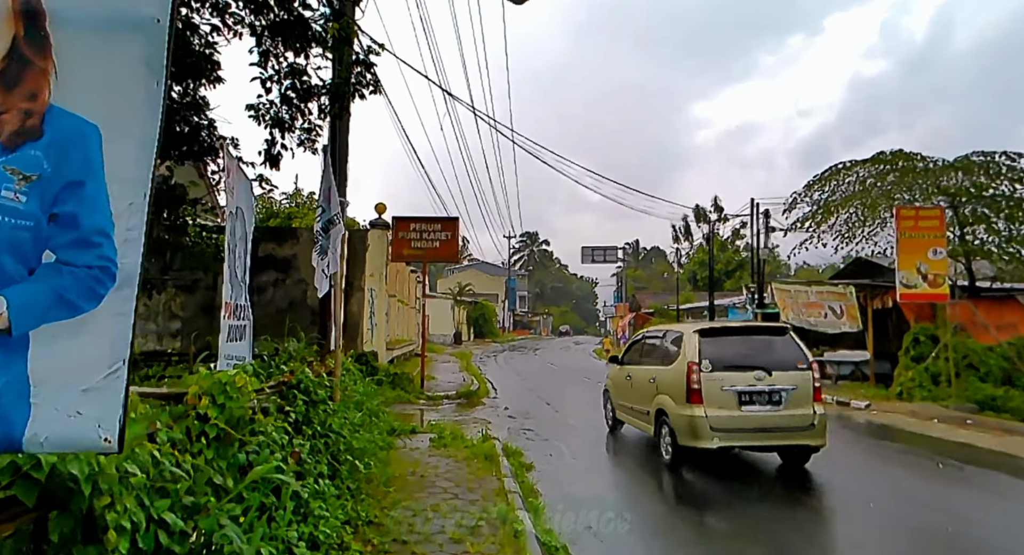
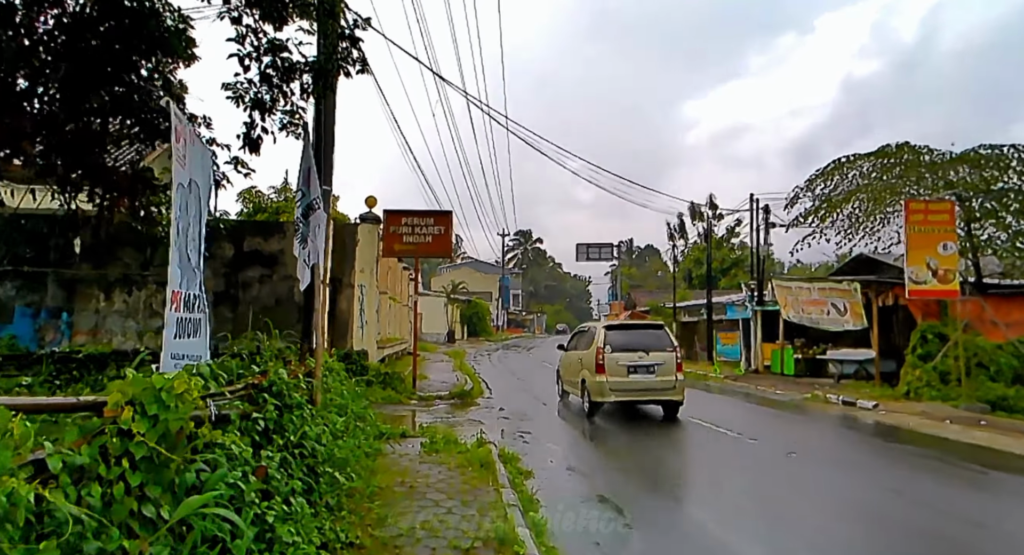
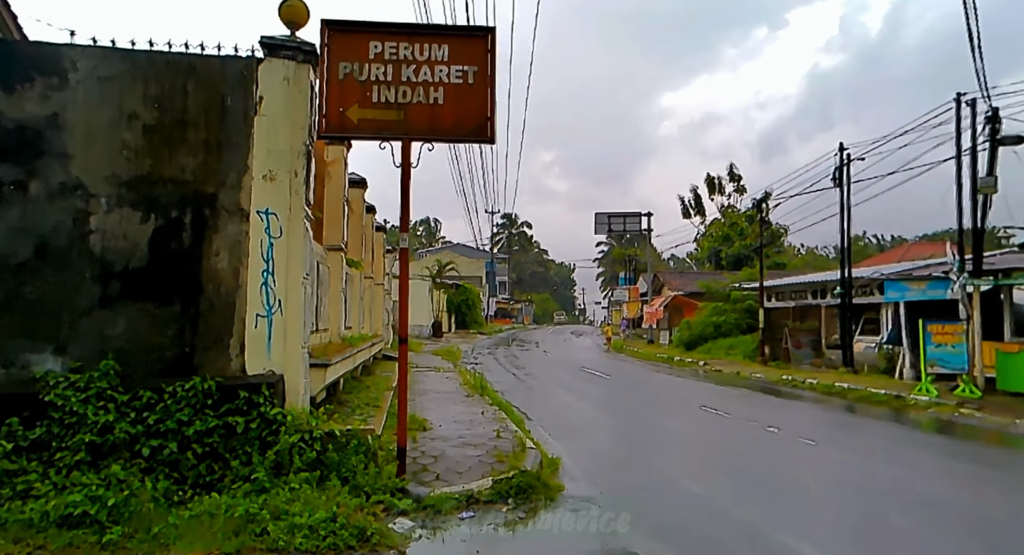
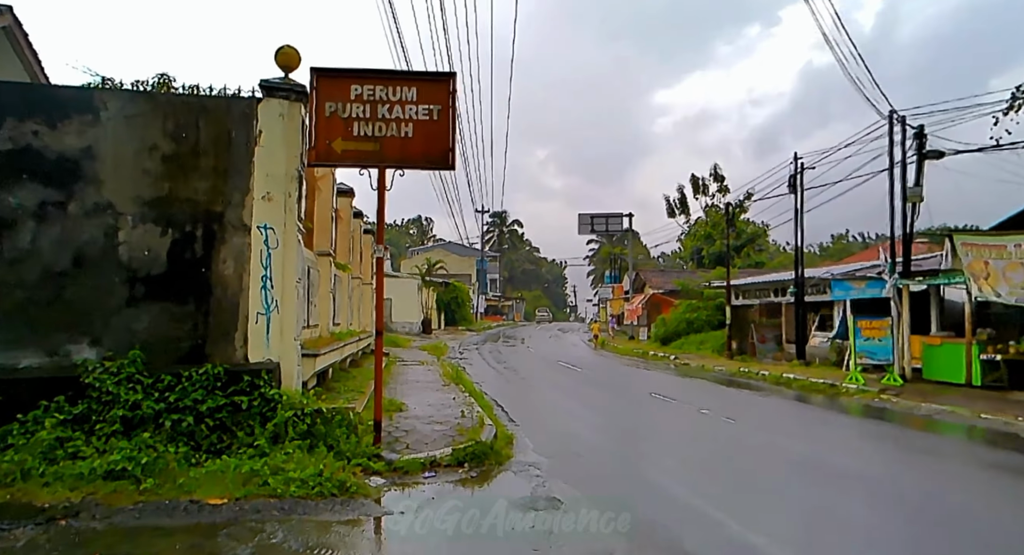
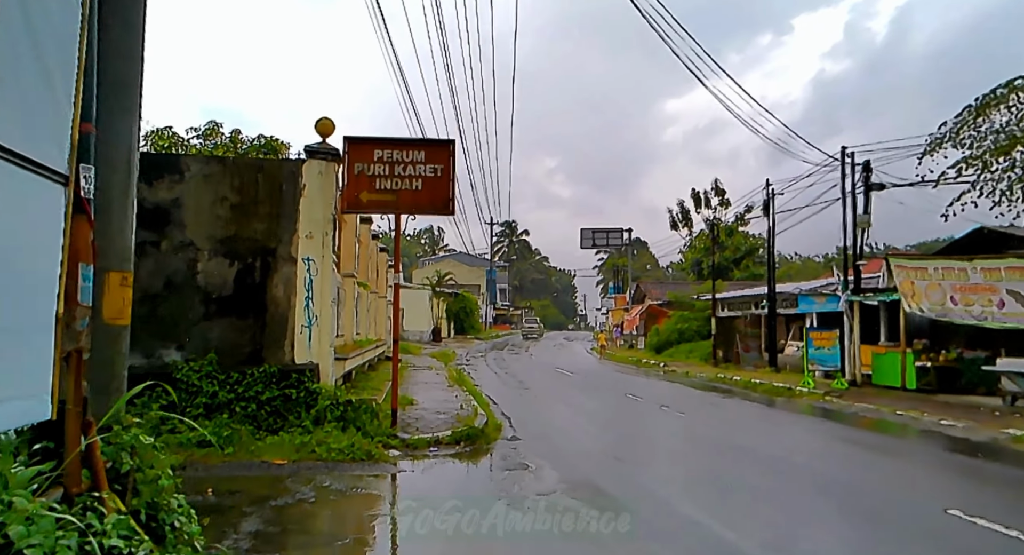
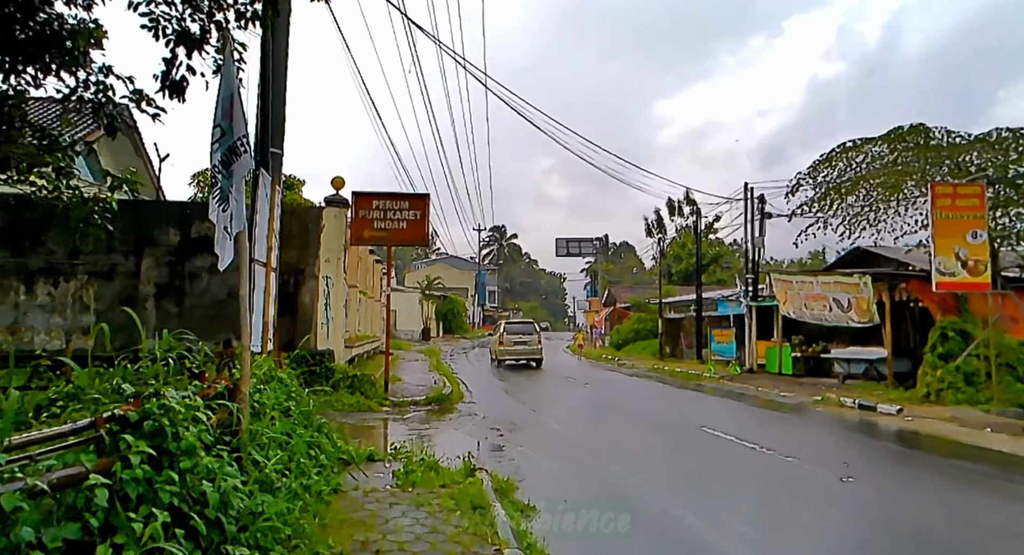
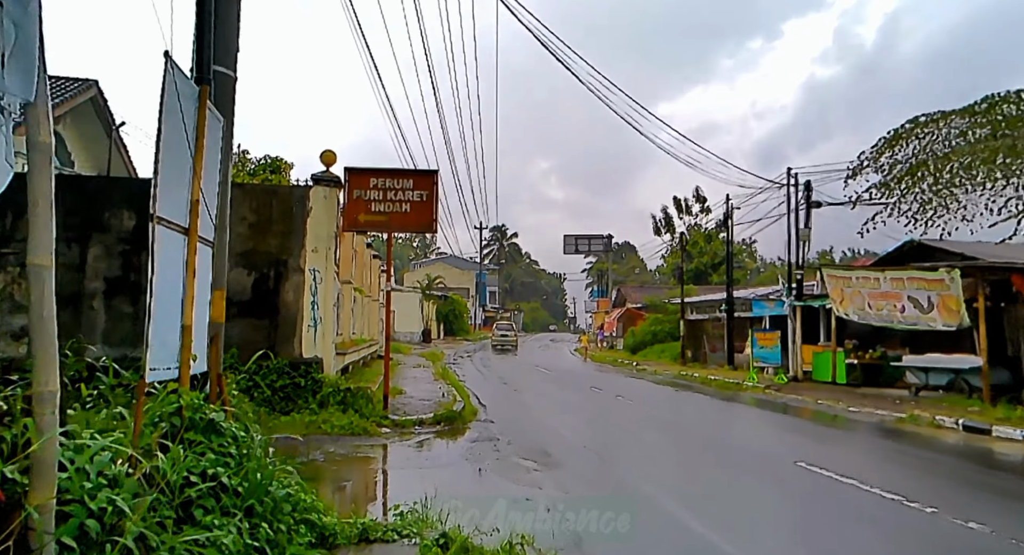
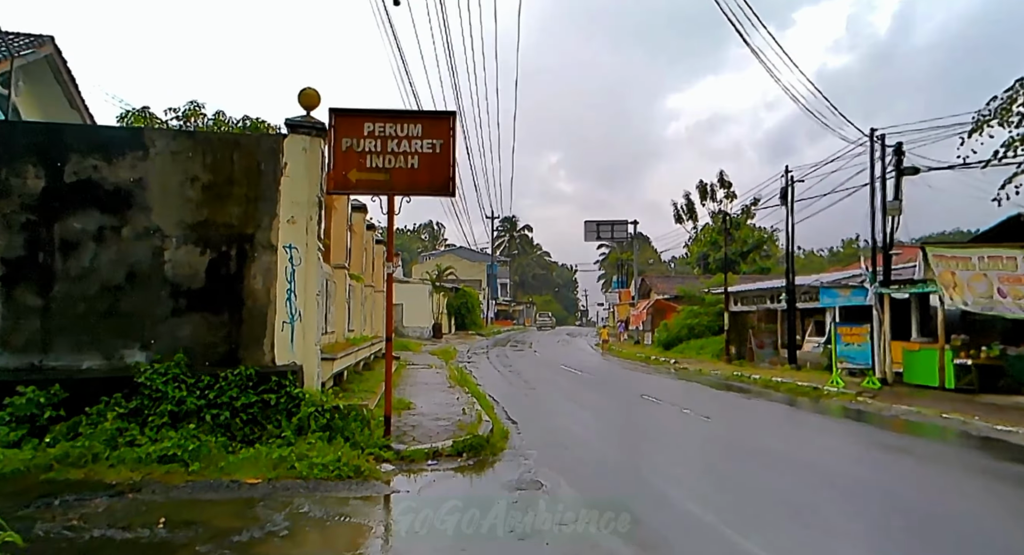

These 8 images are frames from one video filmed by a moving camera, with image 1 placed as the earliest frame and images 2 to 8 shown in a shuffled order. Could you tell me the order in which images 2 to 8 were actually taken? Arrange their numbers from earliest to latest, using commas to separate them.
2, 6, 7, 5, 8, 4, 3
